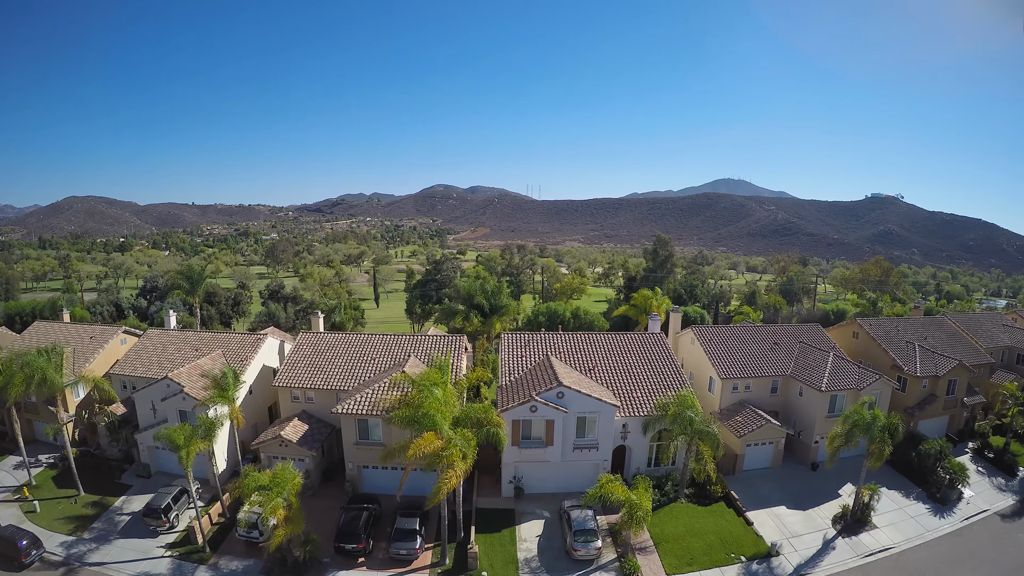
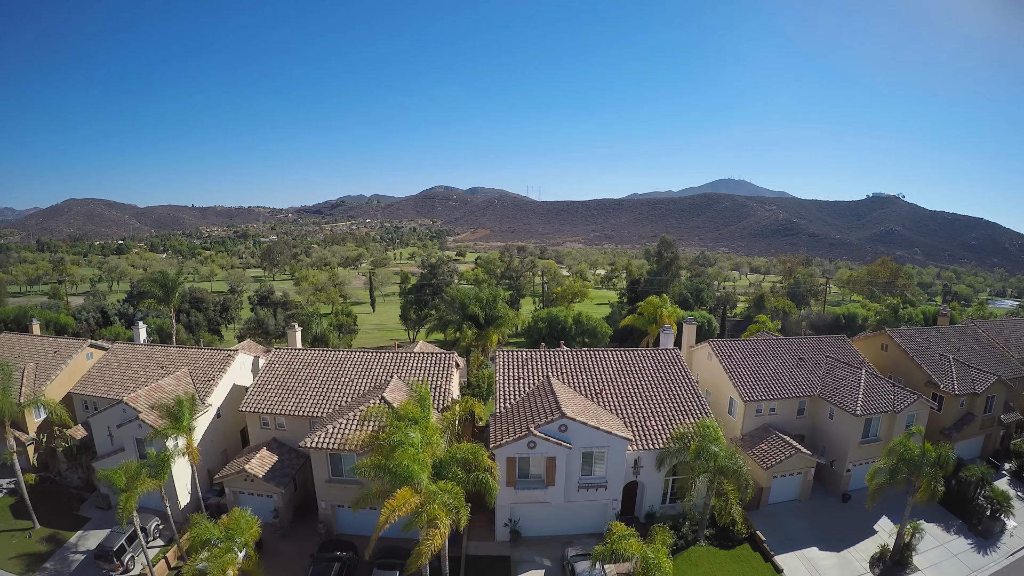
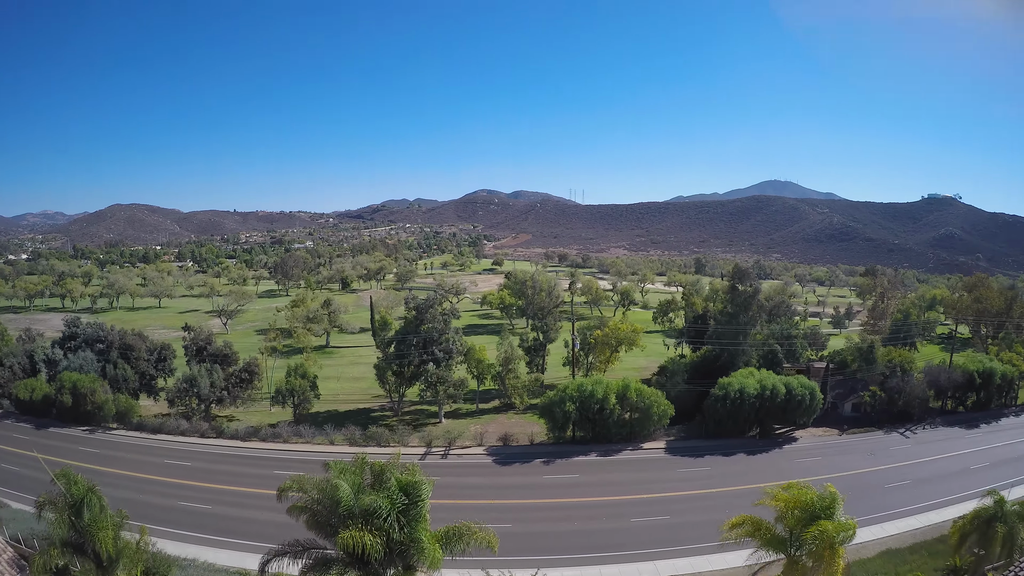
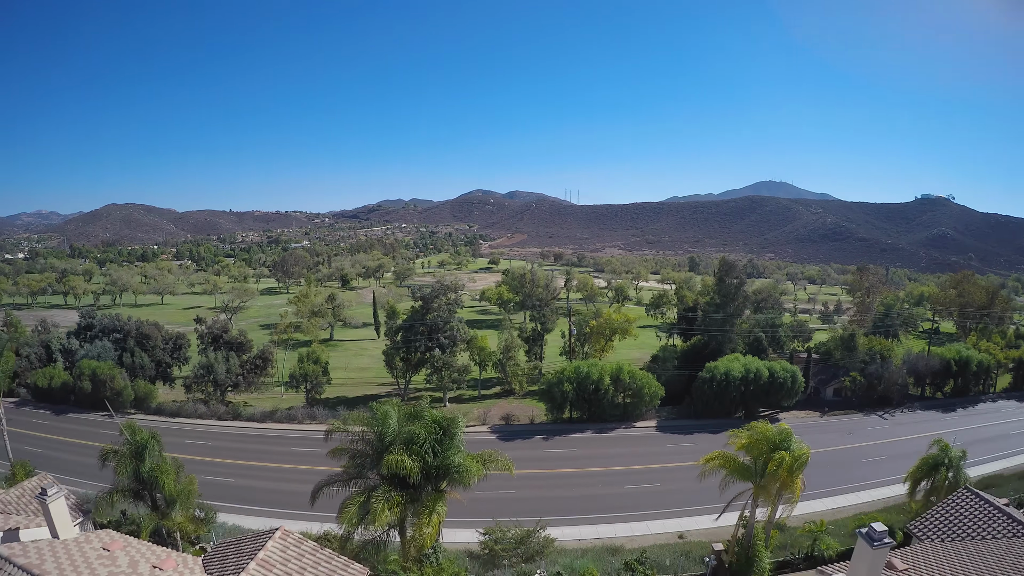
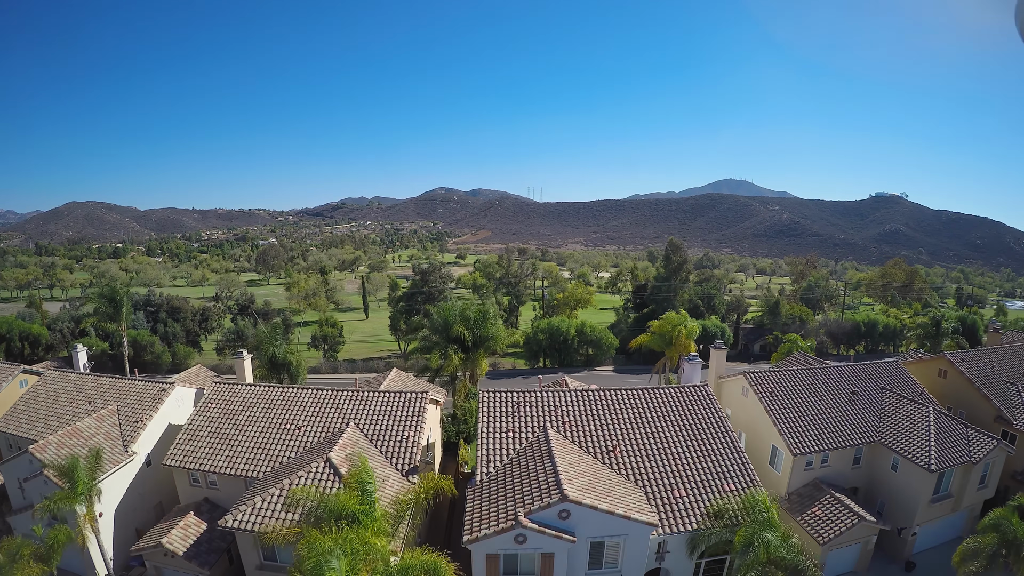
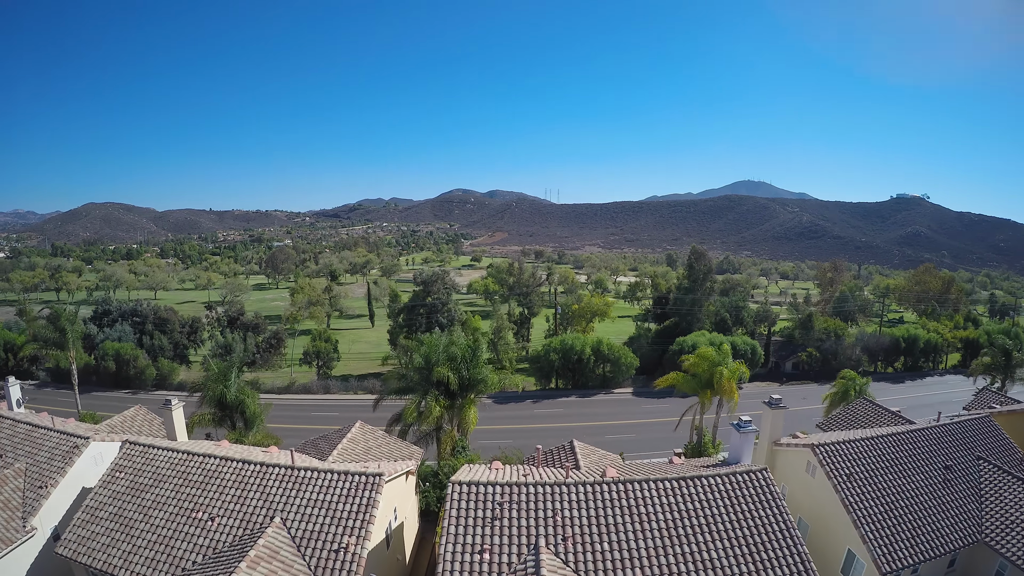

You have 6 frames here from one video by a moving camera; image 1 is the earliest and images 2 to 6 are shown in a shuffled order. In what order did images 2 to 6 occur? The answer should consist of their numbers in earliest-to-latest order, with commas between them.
2, 5, 6, 4, 3
